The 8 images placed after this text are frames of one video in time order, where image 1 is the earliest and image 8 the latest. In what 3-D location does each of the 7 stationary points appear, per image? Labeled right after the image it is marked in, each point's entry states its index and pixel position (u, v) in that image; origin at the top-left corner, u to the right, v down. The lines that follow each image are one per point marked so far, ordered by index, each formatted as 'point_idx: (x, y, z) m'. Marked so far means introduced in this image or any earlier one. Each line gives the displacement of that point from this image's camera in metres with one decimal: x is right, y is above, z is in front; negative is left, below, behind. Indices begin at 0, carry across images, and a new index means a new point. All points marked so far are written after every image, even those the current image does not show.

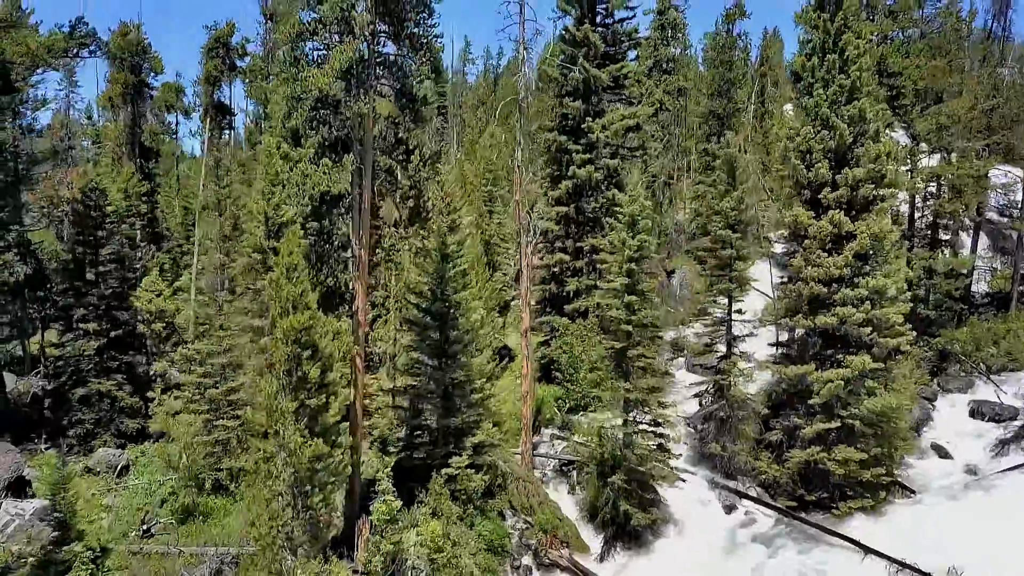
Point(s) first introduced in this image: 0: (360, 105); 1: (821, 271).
0: (-2.6, +3.2, +14.0) m
1: (+7.2, +0.4, +18.8) m
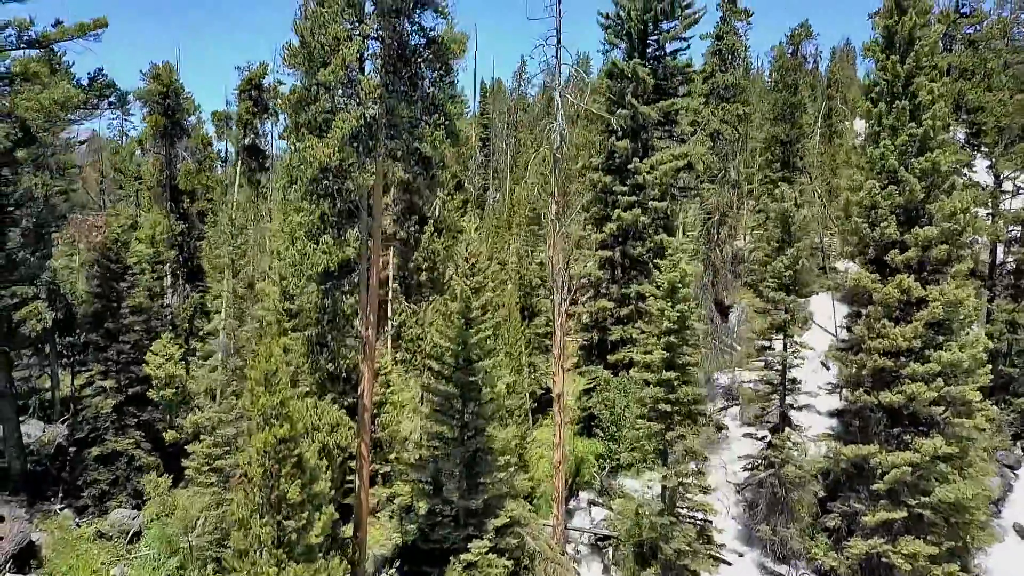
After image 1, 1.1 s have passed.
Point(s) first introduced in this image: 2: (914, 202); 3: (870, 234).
0: (-2.3, +1.8, +12.8) m
1: (+7.8, -1.2, +16.9) m
2: (+8.6, +1.8, +17.3) m
3: (+7.8, +1.2, +17.7) m
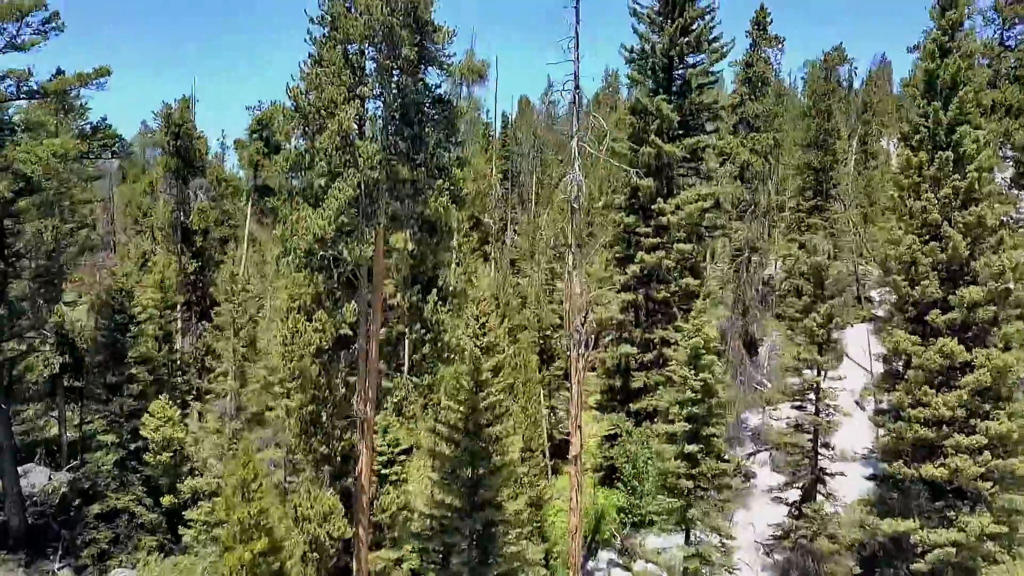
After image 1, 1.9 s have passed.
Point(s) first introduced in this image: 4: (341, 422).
0: (-2.2, +0.7, +12.0) m
1: (+8.1, -2.4, +15.7) m
2: (+8.9, +0.6, +16.1) m
3: (+8.1, -0.1, +16.5) m
4: (-2.7, -2.2, +13.0) m
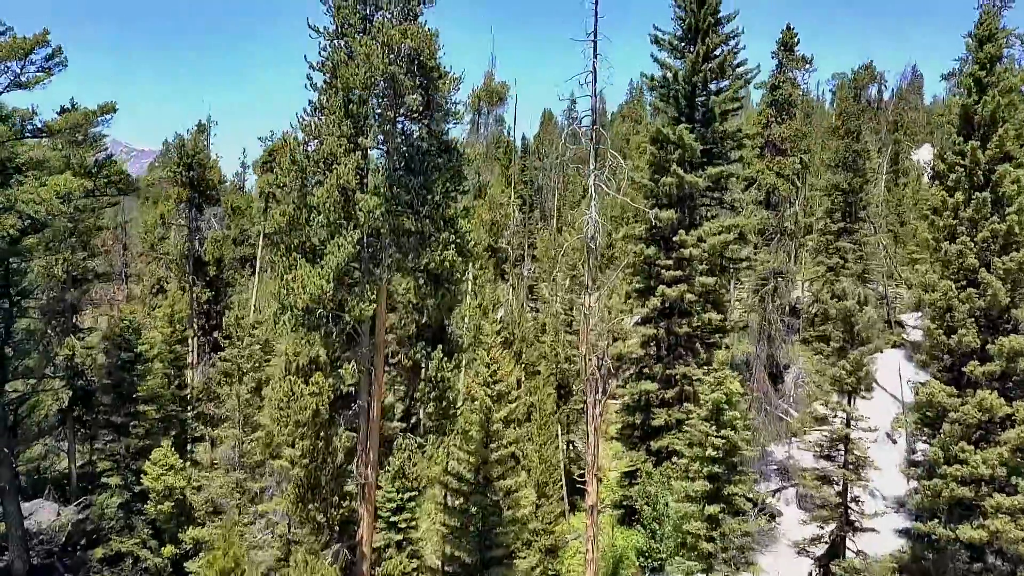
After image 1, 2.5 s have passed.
0: (-2.1, -0.2, +11.5) m
1: (+8.3, -3.3, +14.8) m
2: (+9.1, -0.4, +15.1) m
3: (+8.4, -1.0, +15.6) m
4: (-2.6, -3.0, +12.4) m
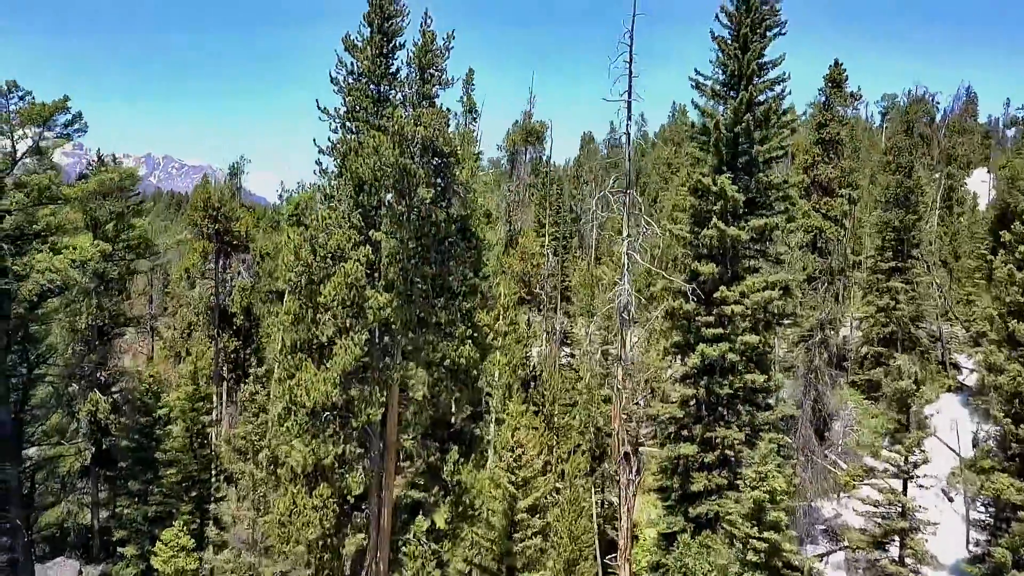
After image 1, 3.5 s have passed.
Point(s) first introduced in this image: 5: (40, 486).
0: (-1.8, -1.5, +10.7) m
1: (+8.7, -4.8, +13.4) m
2: (+9.5, -1.8, +13.8) m
3: (+8.9, -2.5, +14.3) m
4: (-2.3, -4.3, +11.6) m
5: (-10.5, -4.4, +18.1) m
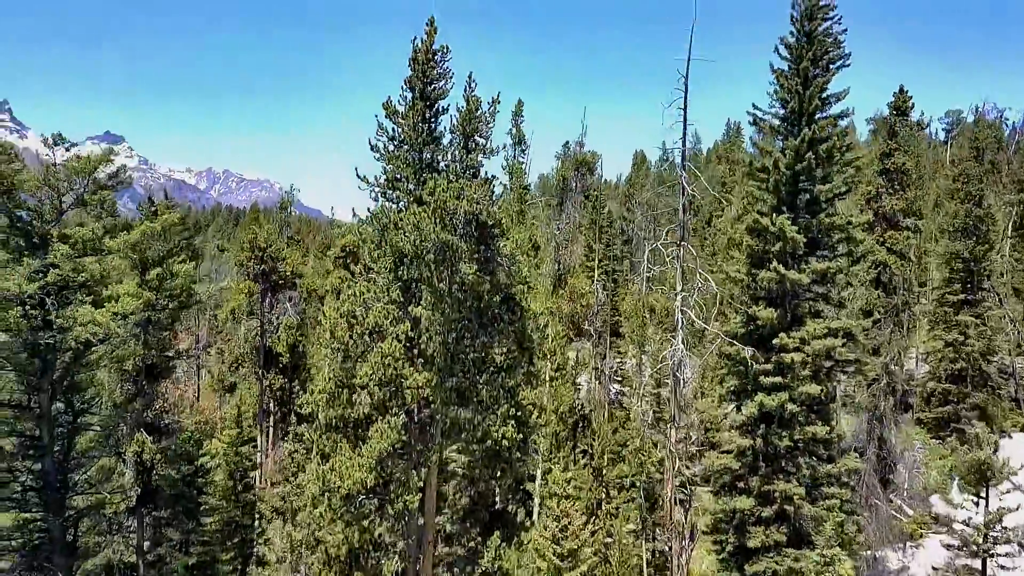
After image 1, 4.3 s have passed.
0: (-1.2, -2.5, +10.1) m
1: (+9.4, -5.8, +12.1) m
2: (+10.3, -2.9, +12.5) m
3: (+9.6, -3.6, +13.0) m
4: (-1.7, -5.3, +11.0) m
5: (-9.5, -5.5, +18.0) m
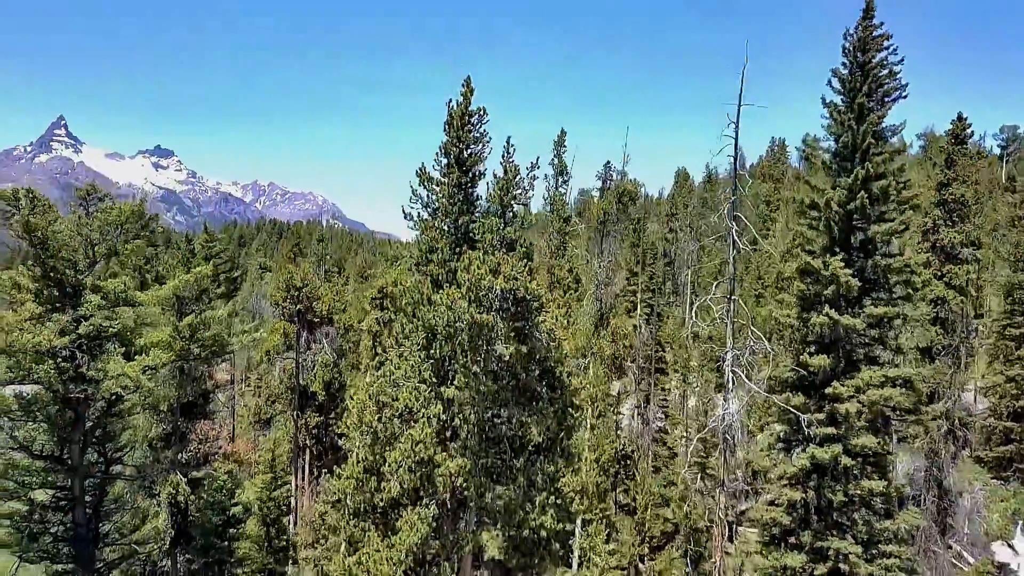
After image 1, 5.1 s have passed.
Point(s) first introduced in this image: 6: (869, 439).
0: (-0.8, -3.4, +9.5) m
1: (+9.9, -6.8, +10.9) m
2: (+10.8, -3.9, +11.3) m
3: (+10.2, -4.6, +11.9) m
4: (-1.2, -6.2, +10.3) m
5: (-8.7, -6.5, +17.7) m
6: (+8.6, -3.6, +19.5) m
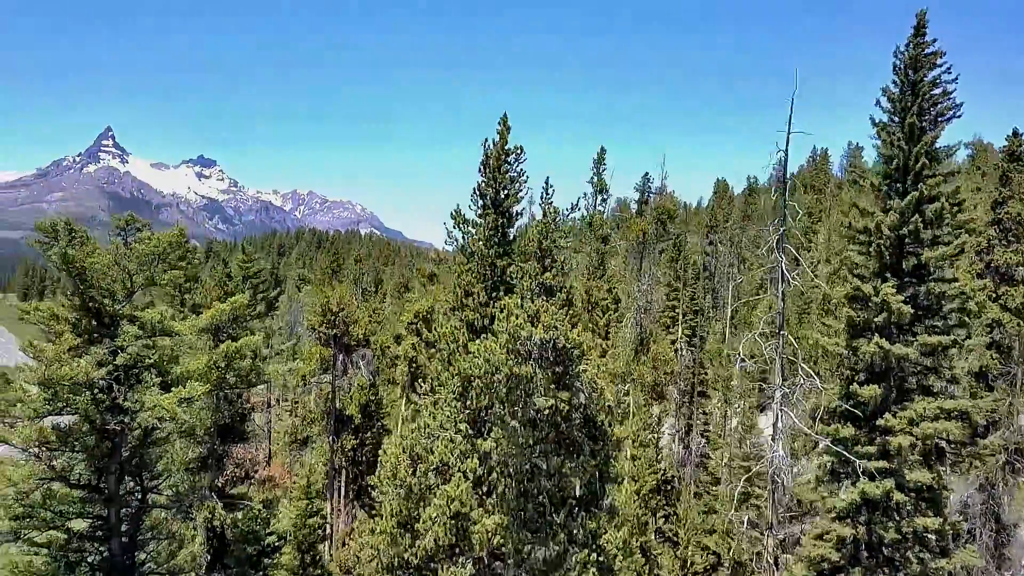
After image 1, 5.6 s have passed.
0: (-0.3, -3.9, +9.1) m
1: (+10.4, -7.4, +10.0) m
2: (+11.3, -4.5, +10.4) m
3: (+10.7, -5.2, +11.0) m
4: (-0.8, -6.8, +10.0) m
5: (-7.8, -7.1, +17.7) m
6: (+9.5, -4.2, +18.7) m
